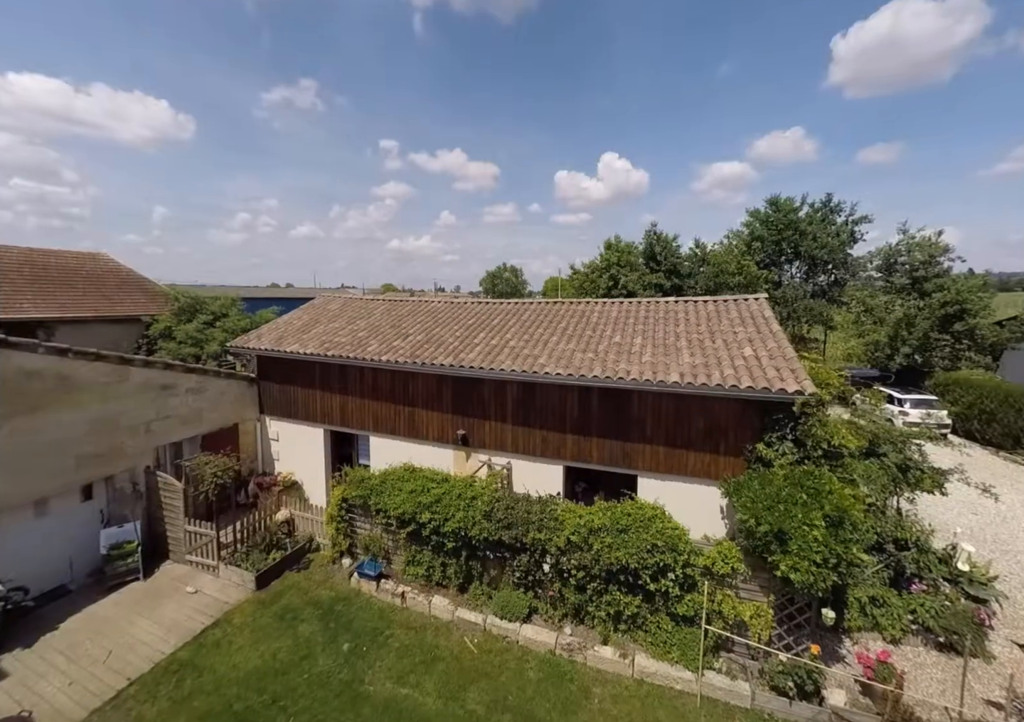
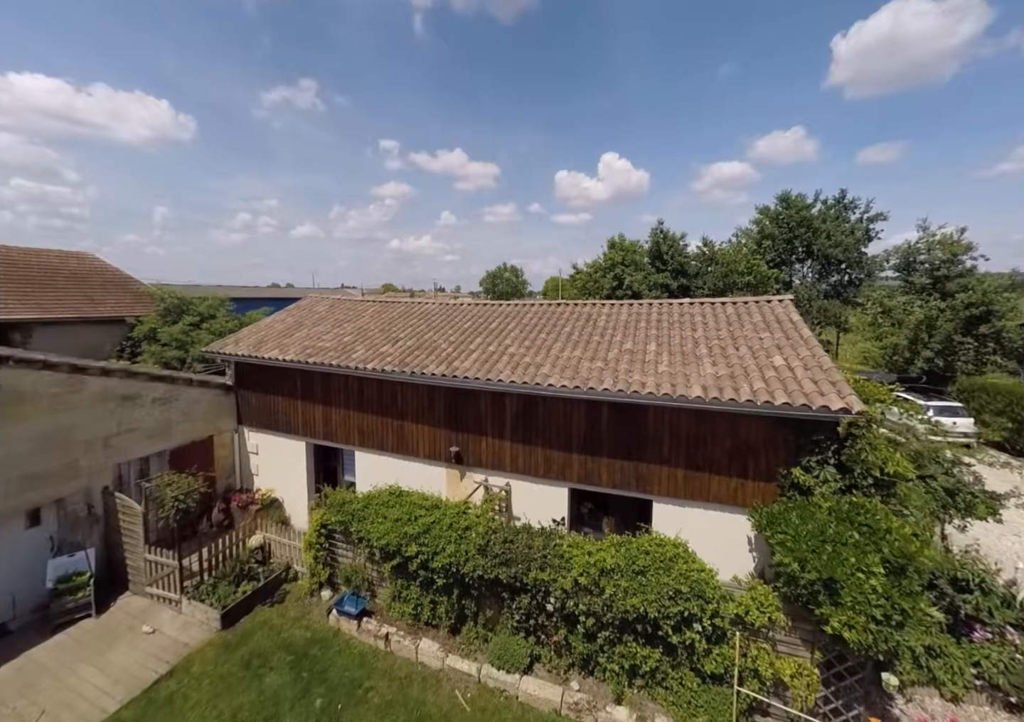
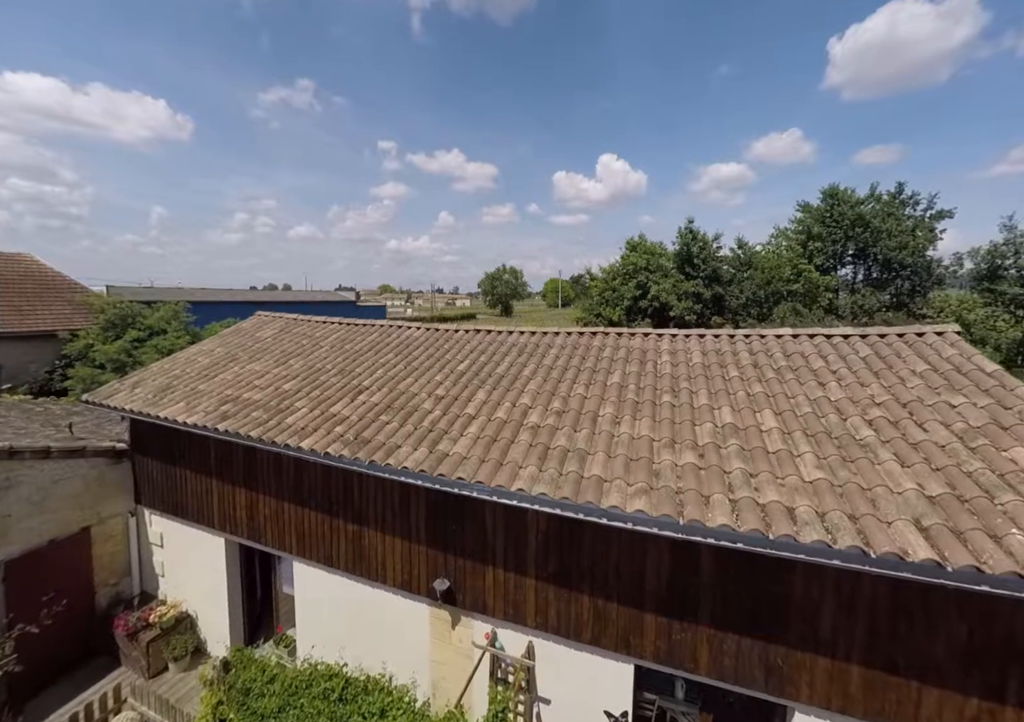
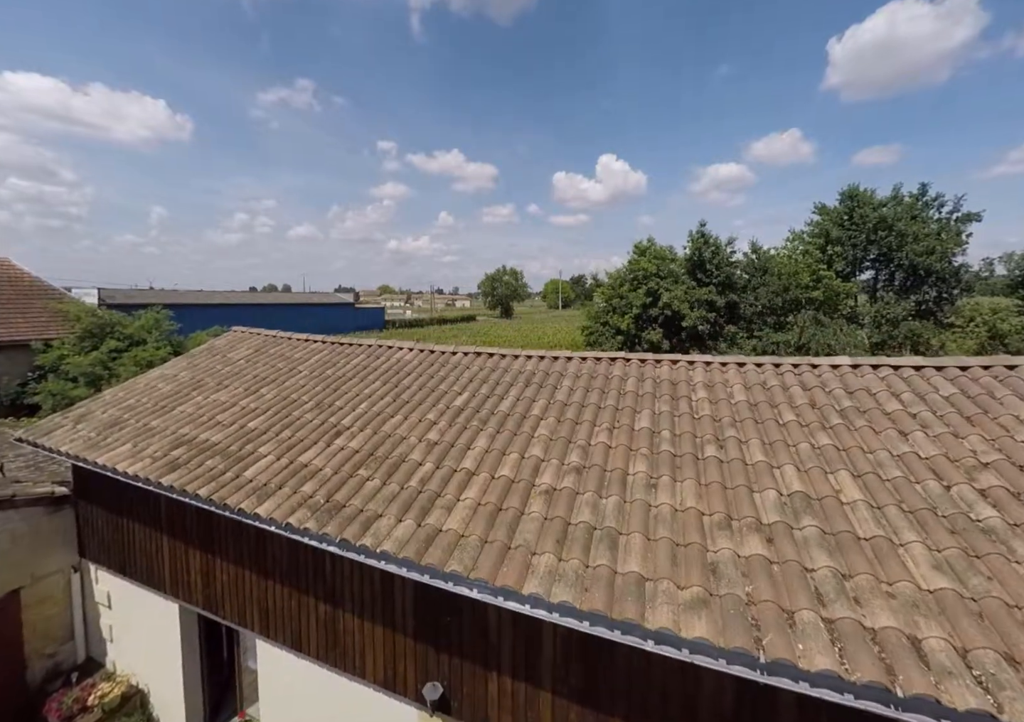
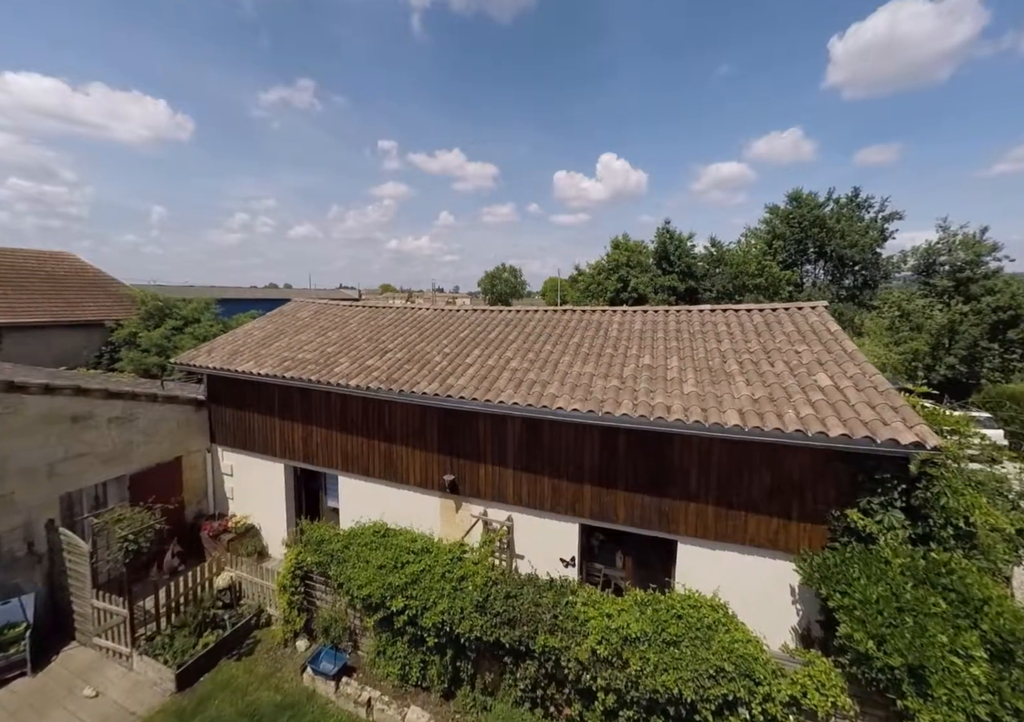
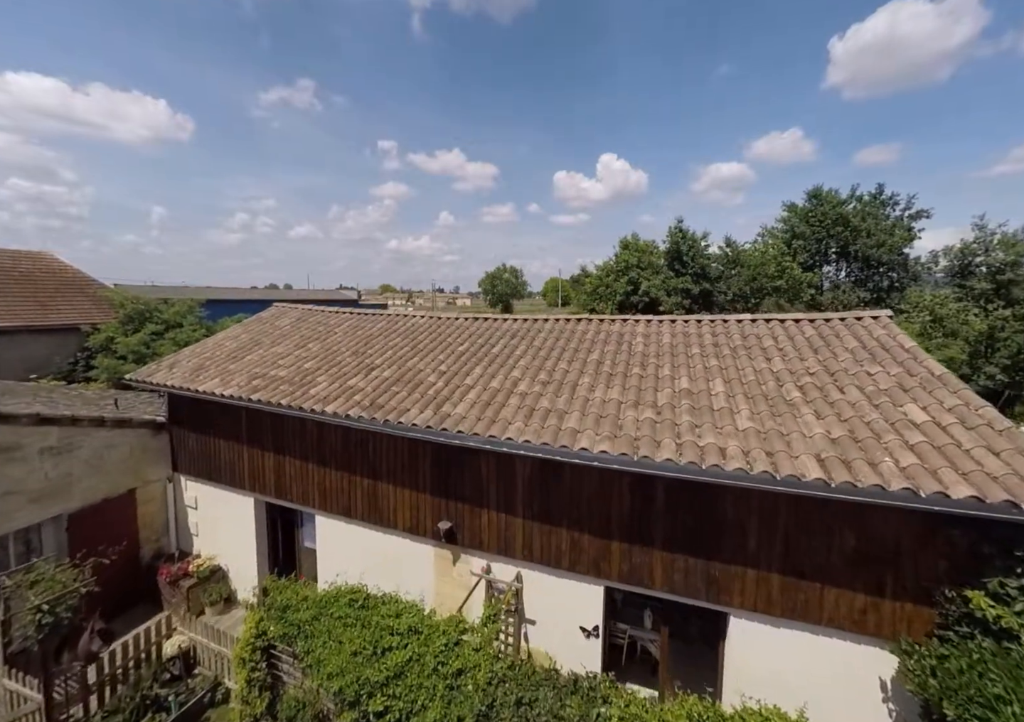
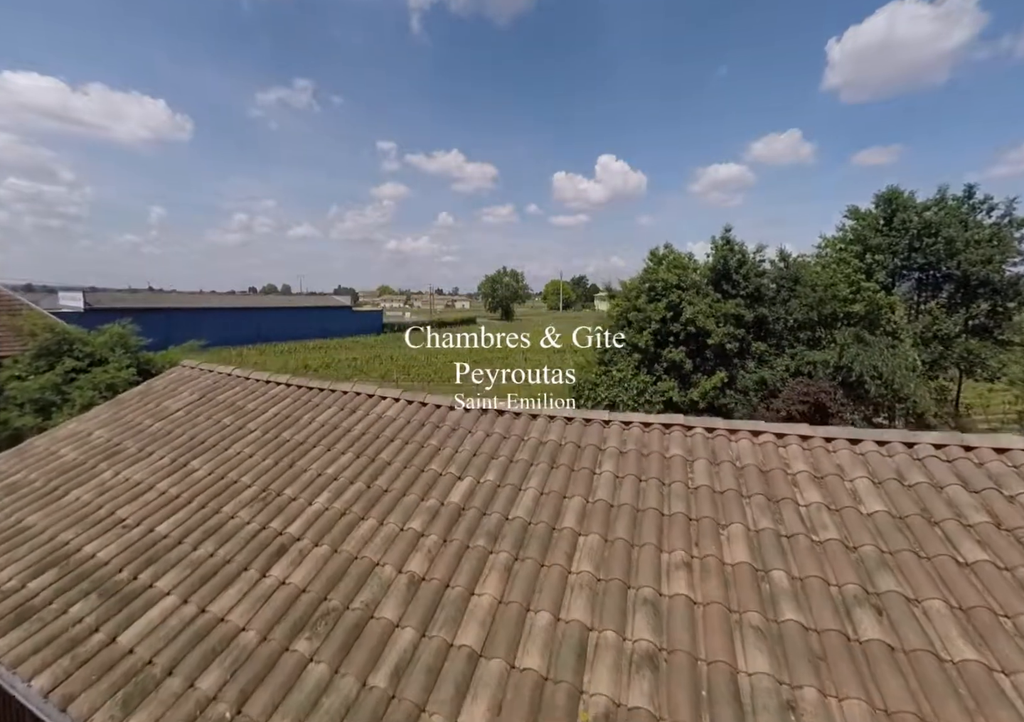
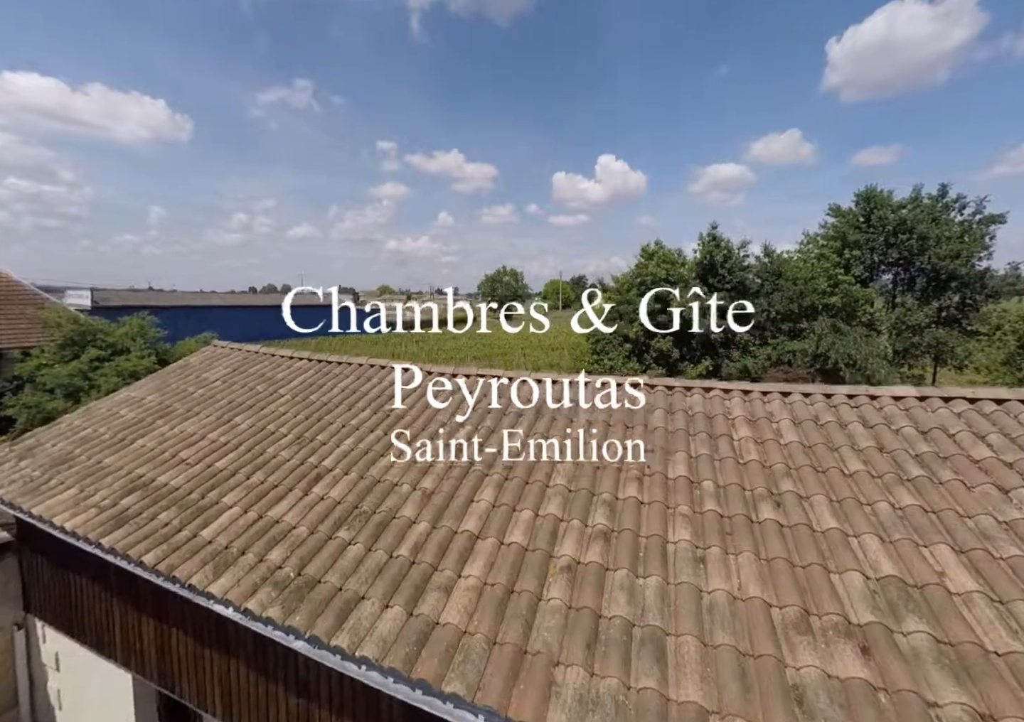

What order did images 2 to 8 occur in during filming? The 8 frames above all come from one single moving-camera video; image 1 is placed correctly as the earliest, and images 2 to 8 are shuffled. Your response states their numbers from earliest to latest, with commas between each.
2, 5, 6, 3, 4, 8, 7
